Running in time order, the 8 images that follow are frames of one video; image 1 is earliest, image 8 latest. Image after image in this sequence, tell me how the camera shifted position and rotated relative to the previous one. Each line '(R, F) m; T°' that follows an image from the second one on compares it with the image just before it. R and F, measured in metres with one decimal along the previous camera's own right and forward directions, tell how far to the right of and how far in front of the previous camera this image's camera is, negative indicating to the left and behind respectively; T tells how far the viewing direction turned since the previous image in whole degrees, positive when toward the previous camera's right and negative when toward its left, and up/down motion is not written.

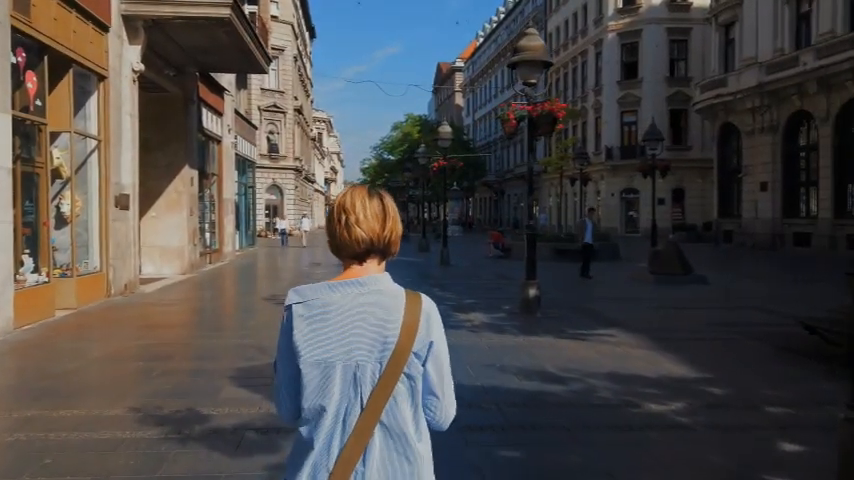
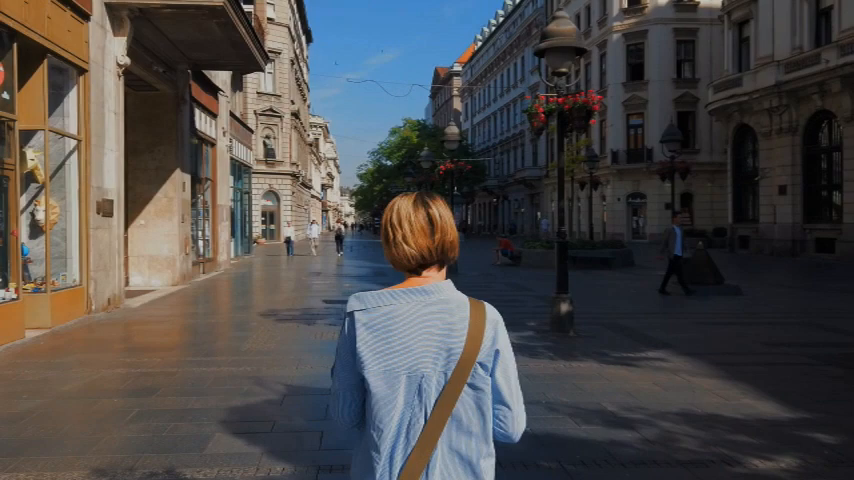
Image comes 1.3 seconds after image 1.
(-0.8, +1.3) m; 0°
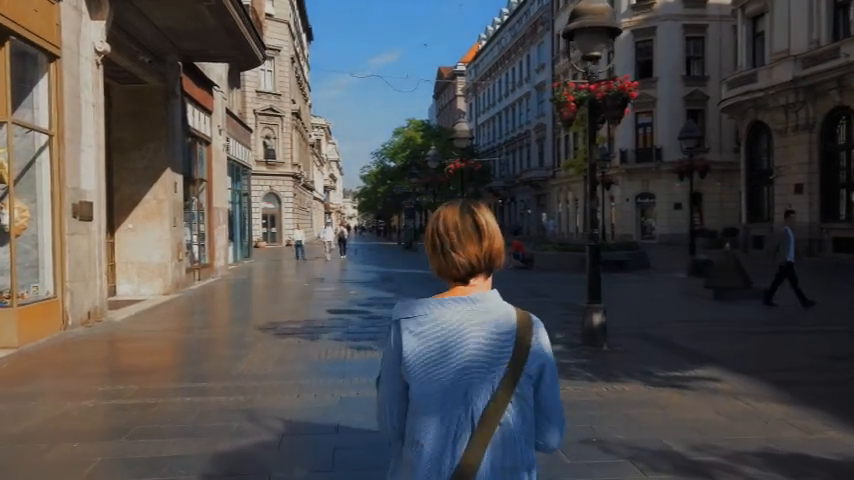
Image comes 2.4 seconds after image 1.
(-0.5, +1.1) m; 0°
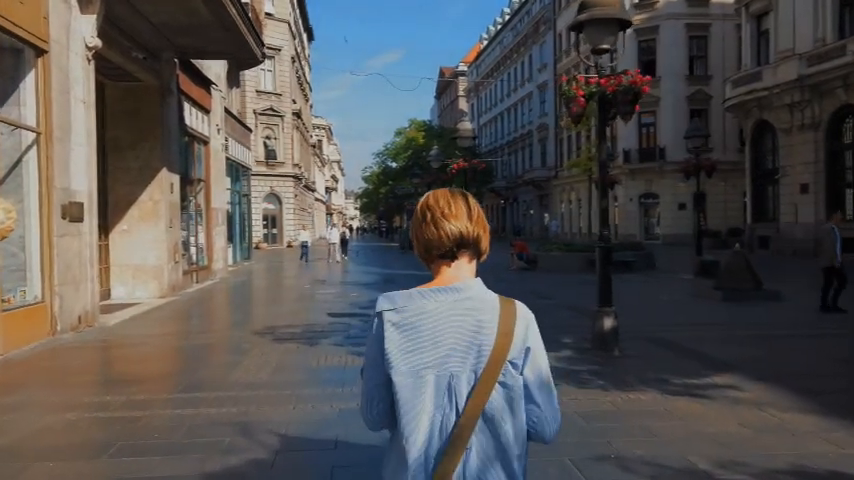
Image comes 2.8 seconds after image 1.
(-0.1, +0.4) m; 0°
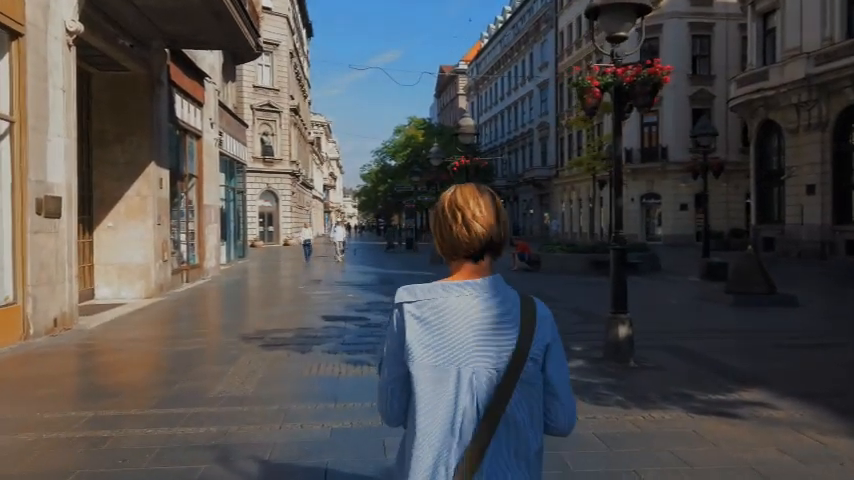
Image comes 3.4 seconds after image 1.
(-0.1, +0.7) m; 0°
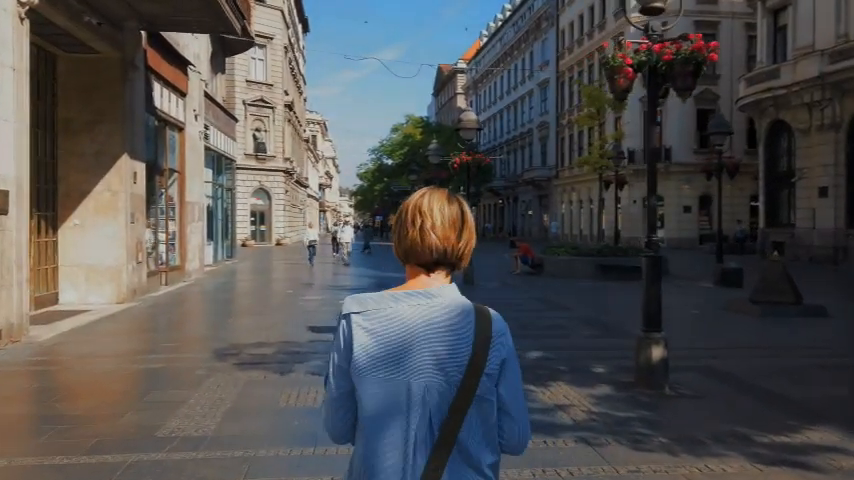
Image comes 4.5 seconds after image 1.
(-0.1, +1.3) m; +1°
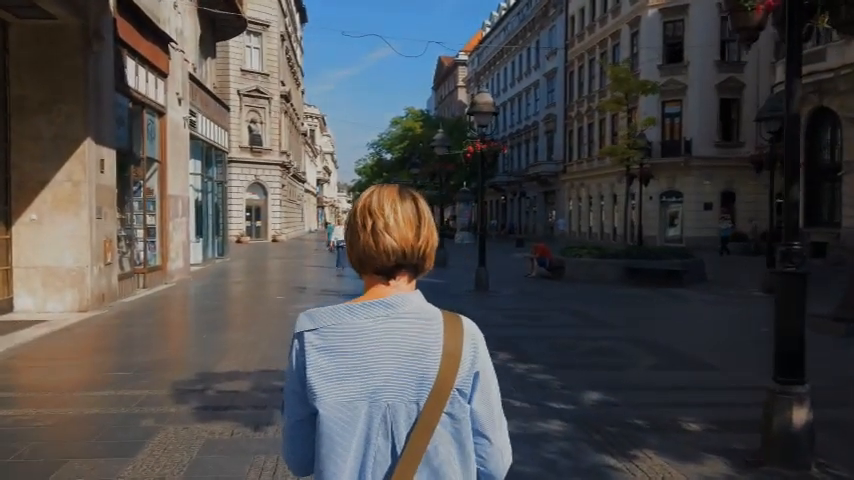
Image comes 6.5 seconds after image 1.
(-0.6, +2.2) m; 0°
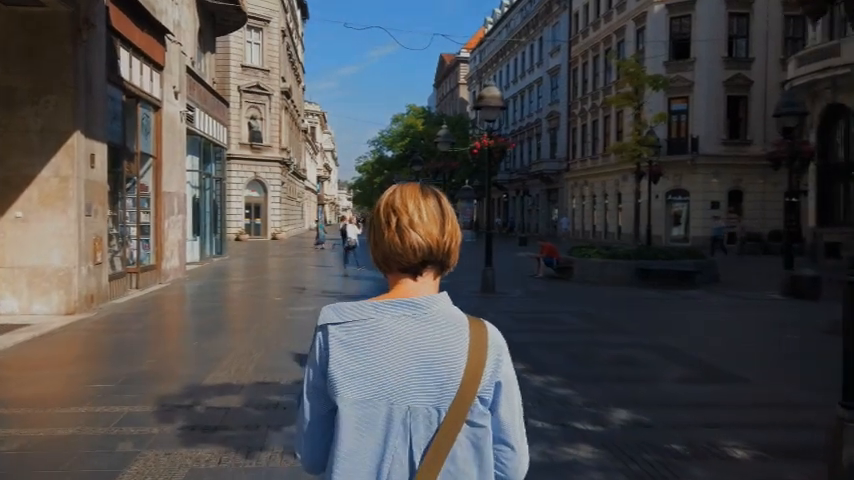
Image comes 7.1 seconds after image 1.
(-0.2, +0.7) m; 0°
